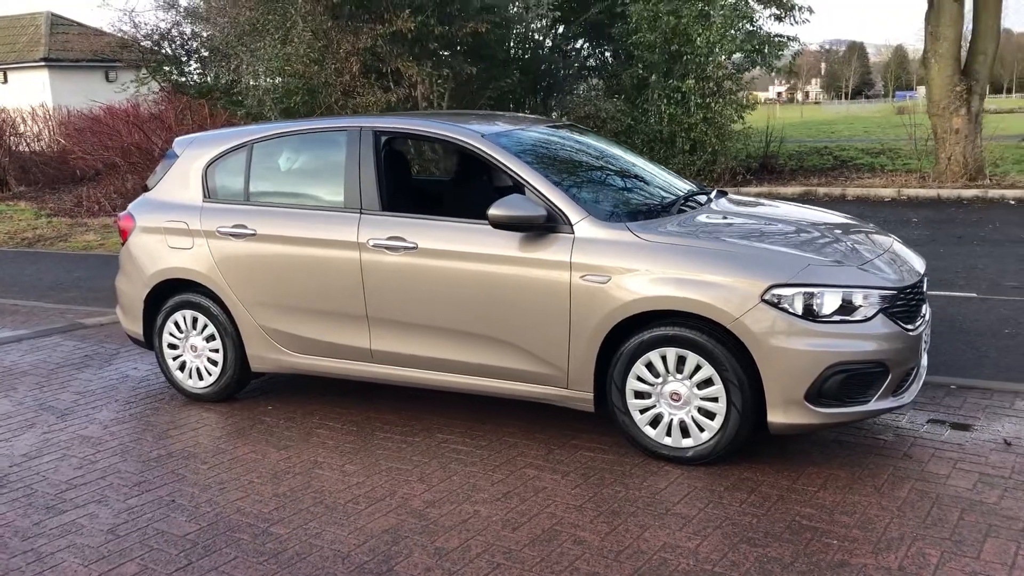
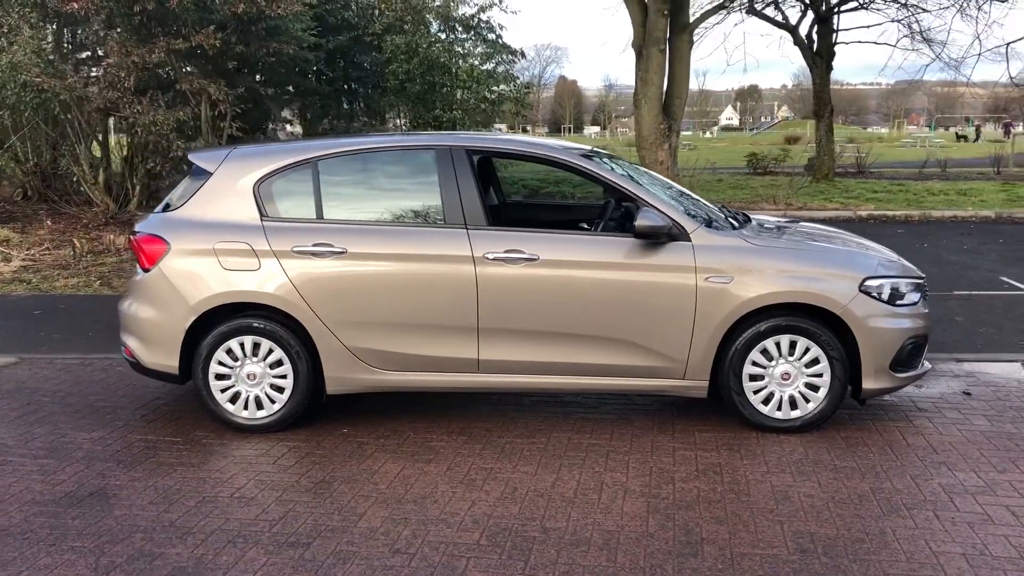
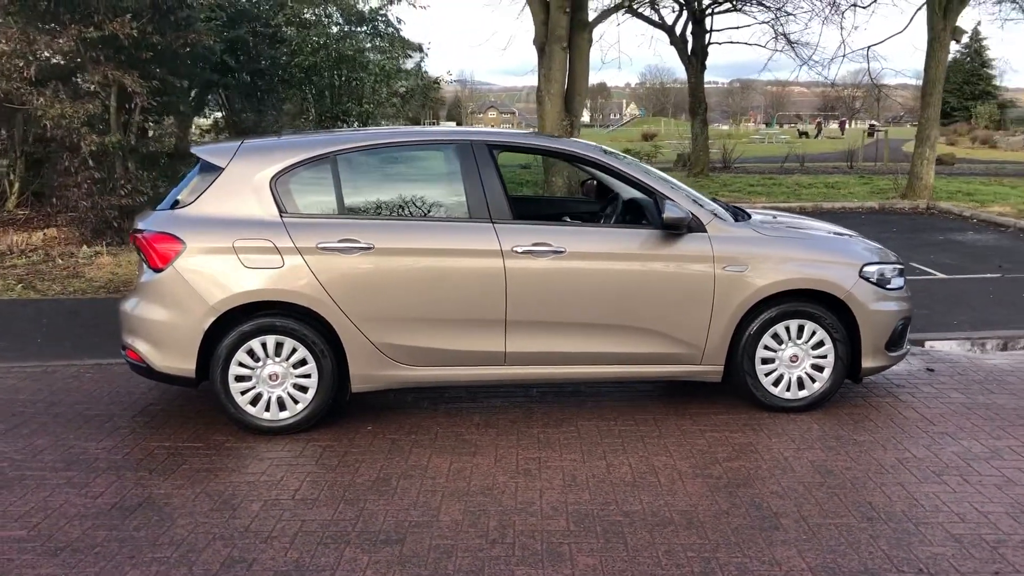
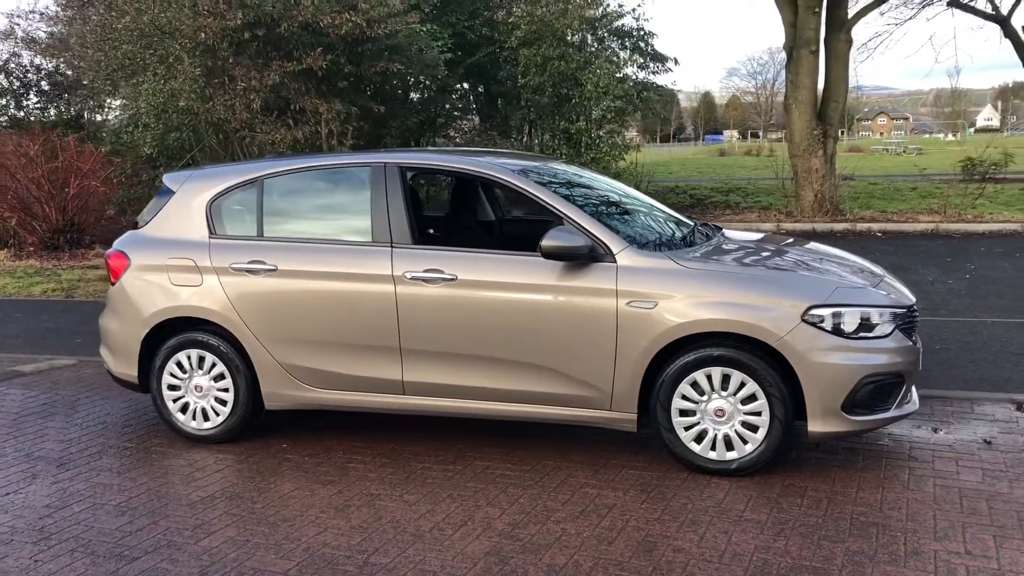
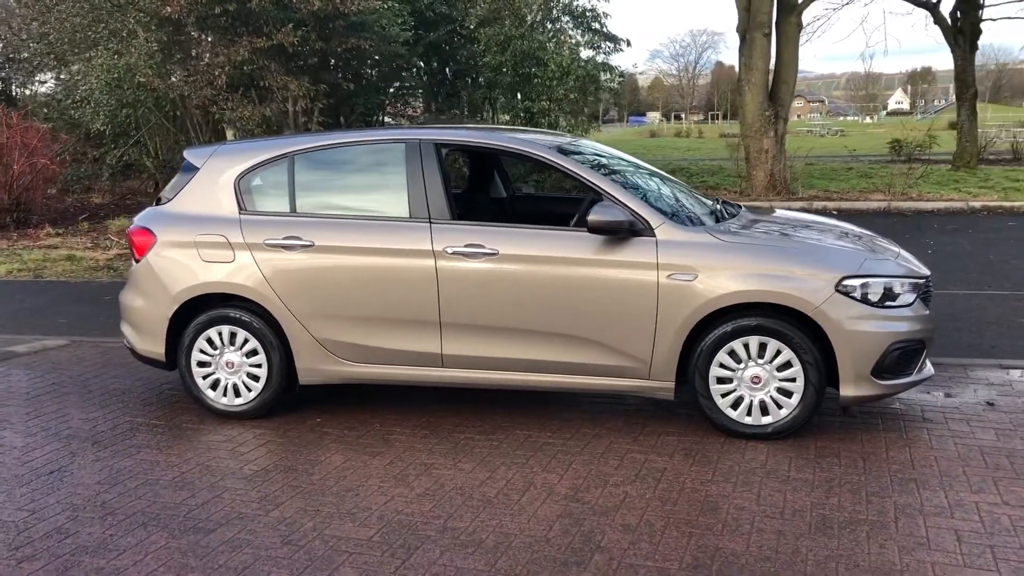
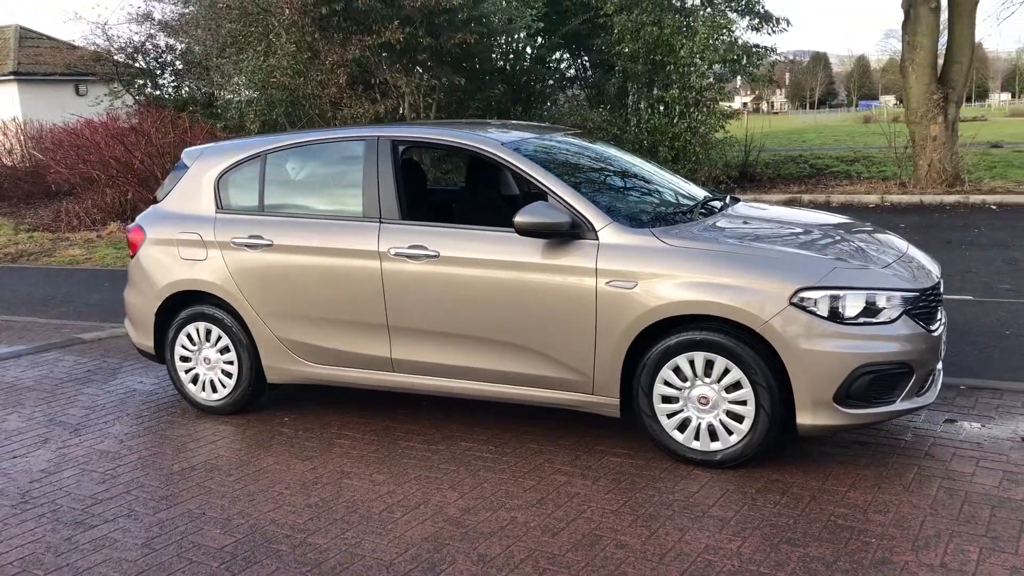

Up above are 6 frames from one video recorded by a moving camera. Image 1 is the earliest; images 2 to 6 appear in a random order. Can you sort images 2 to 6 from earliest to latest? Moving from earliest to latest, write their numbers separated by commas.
6, 4, 5, 2, 3
